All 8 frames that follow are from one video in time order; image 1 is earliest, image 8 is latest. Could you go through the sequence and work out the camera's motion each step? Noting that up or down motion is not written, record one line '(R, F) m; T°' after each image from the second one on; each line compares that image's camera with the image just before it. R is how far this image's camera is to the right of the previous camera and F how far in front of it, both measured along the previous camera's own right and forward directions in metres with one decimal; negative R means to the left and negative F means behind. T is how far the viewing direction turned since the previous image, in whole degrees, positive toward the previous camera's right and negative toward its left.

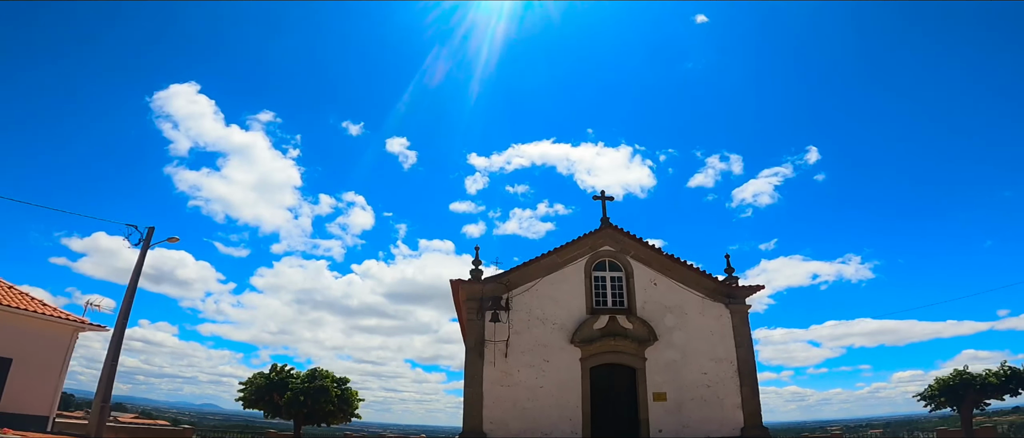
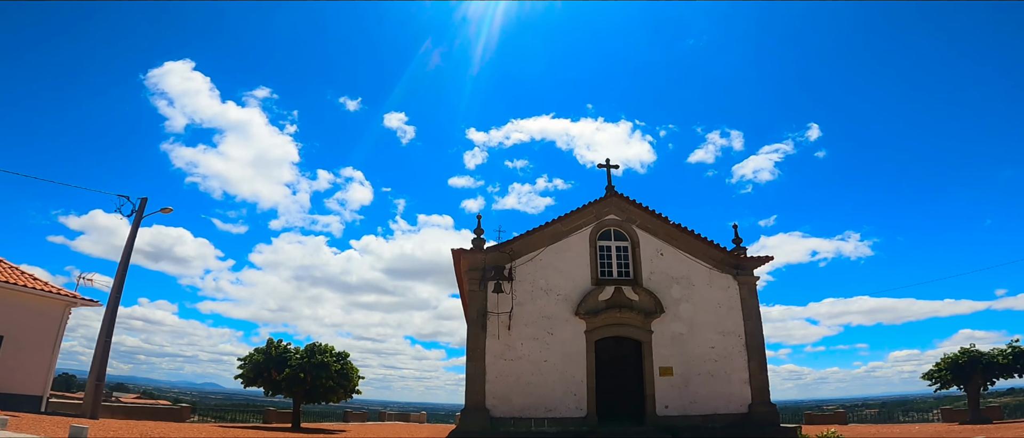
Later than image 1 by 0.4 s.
(-0.1, +0.5) m; 0°
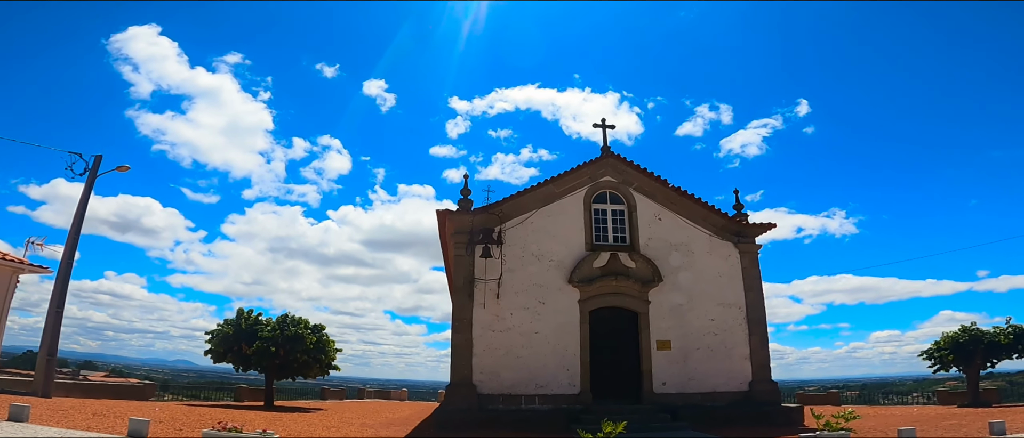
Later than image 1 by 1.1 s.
(-0.2, +1.2) m; +2°
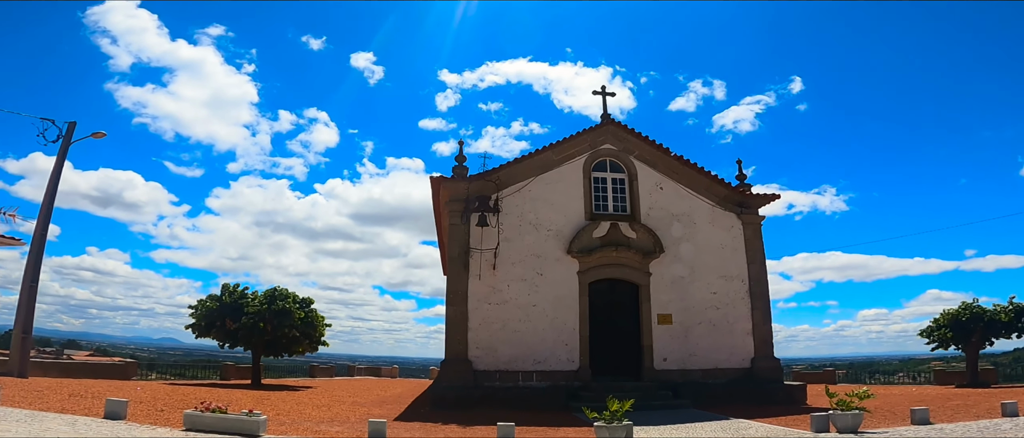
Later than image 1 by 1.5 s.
(-0.2, +0.6) m; +1°
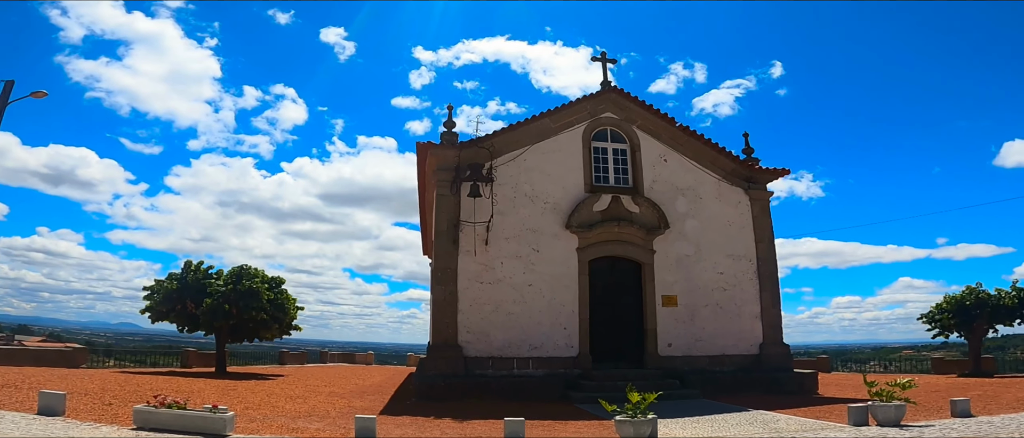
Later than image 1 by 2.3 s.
(-0.5, +1.2) m; +3°
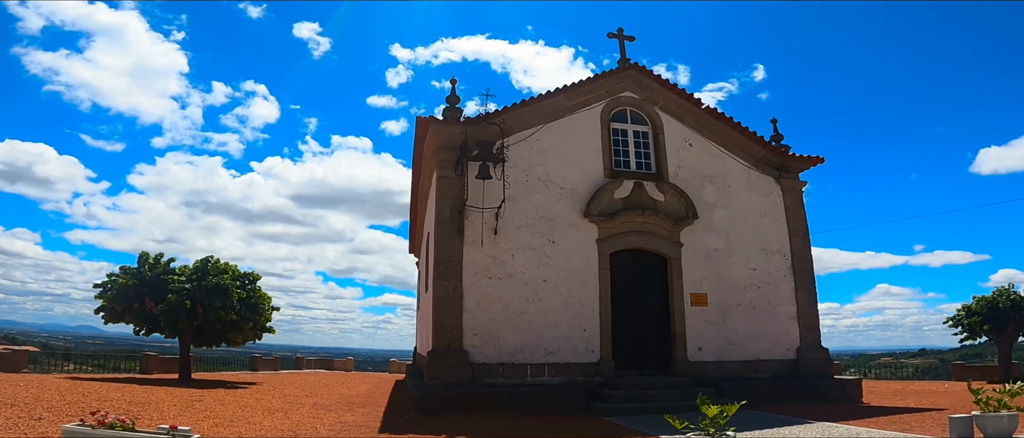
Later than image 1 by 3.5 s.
(-0.7, +1.6) m; +3°
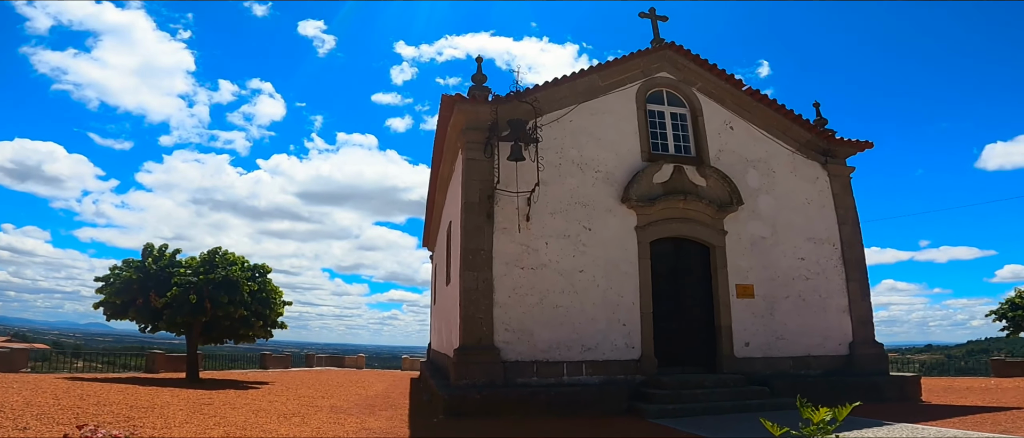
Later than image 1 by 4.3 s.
(-0.5, +0.8) m; -1°
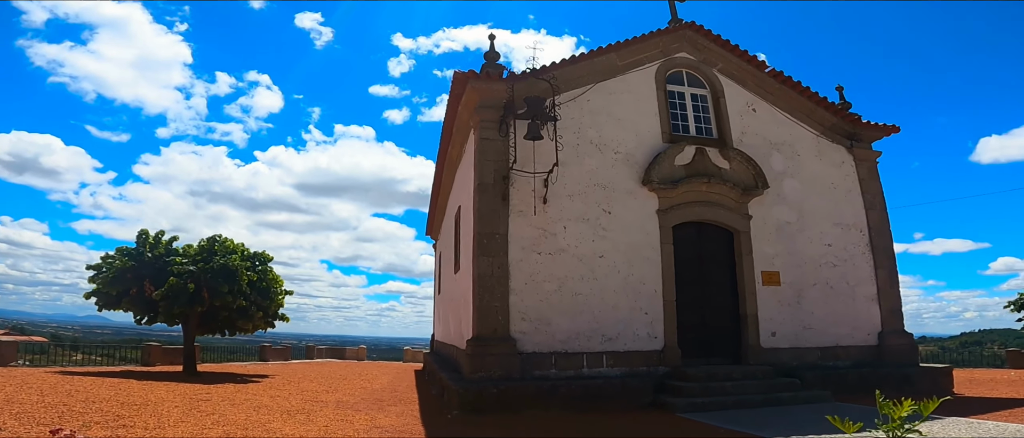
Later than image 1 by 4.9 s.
(-0.3, +0.5) m; 0°
